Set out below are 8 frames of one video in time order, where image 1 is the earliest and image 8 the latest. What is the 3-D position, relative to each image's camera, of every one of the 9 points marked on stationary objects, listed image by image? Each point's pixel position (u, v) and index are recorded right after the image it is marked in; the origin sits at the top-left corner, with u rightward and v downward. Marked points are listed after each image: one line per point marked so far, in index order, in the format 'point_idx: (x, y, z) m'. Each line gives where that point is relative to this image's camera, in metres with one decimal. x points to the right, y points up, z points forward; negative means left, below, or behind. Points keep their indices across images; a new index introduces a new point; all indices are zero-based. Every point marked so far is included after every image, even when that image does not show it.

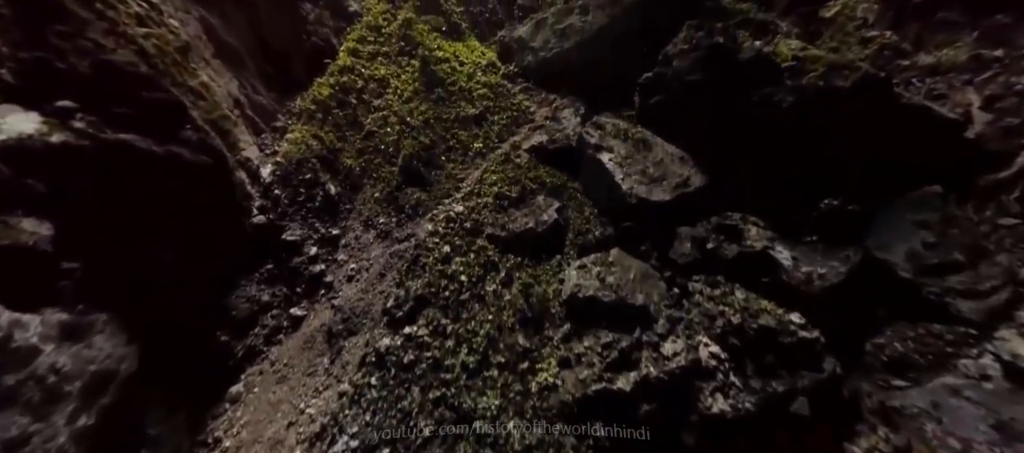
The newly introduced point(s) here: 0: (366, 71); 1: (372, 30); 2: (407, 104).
0: (-1.3, +1.4, +3.3) m
1: (-1.4, +2.0, +3.7) m
2: (-0.9, +1.0, +3.2) m
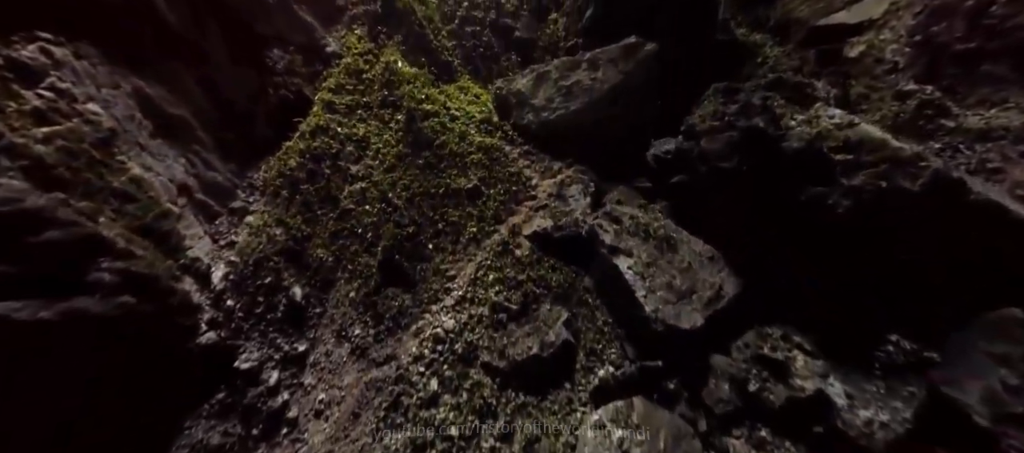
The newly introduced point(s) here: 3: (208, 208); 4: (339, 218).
0: (-1.3, +0.8, +2.9) m
1: (-1.4, +1.3, +3.3) m
2: (-0.9, +0.4, +2.8) m
3: (-2.0, +0.1, +2.4) m
4: (-1.2, +0.1, +2.5) m
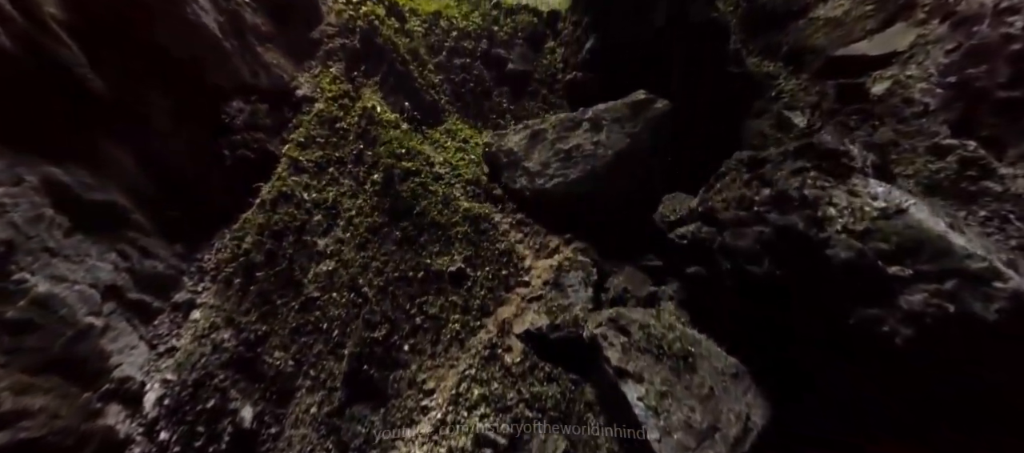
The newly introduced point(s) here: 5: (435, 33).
0: (-1.4, +0.2, +2.6) m
1: (-1.5, +0.8, +2.9) m
2: (-1.0, -0.2, +2.4) m
3: (-2.0, -0.4, +2.0) m
4: (-1.3, -0.5, +2.2) m
5: (-0.8, +2.0, +3.9) m
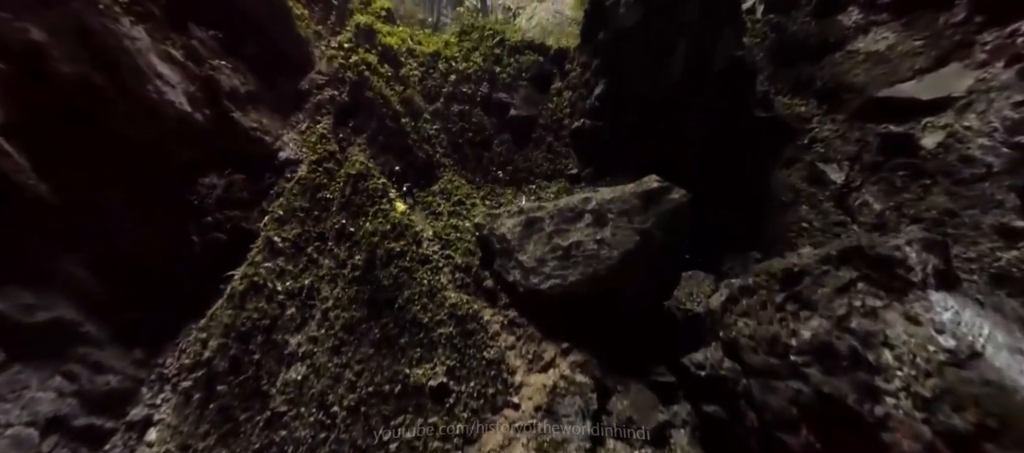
0: (-1.4, -0.4, +2.3) m
1: (-1.5, +0.2, +2.7) m
2: (-1.0, -0.7, +2.2) m
3: (-2.1, -1.0, +1.8) m
4: (-1.3, -1.1, +2.0) m
5: (-0.8, +1.5, +3.7) m
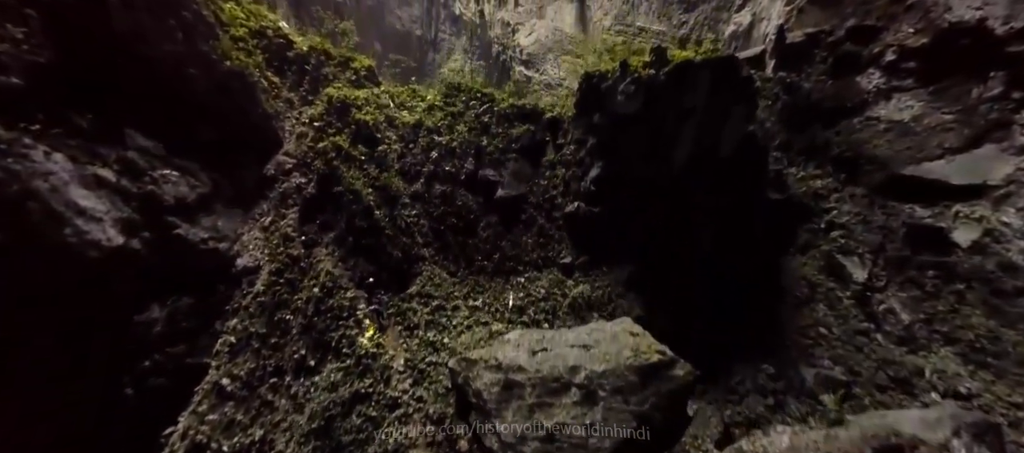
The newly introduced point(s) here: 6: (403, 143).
0: (-1.6, -1.2, +2.1) m
1: (-1.6, -0.6, +2.4) m
2: (-1.2, -1.6, +1.9) m
3: (-2.2, -1.9, +1.6) m
4: (-1.4, -1.9, +1.7) m
5: (-0.9, +0.7, +3.3) m
6: (-1.0, +0.8, +3.4) m
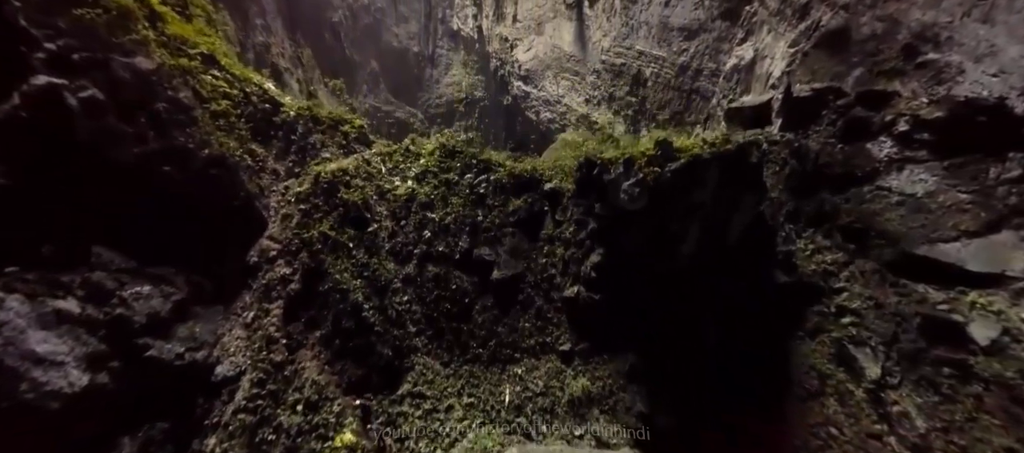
0: (-1.6, -1.9, +1.9) m
1: (-1.7, -1.3, +2.3) m
2: (-1.2, -2.3, +1.8) m
3: (-2.2, -2.6, +1.4) m
4: (-1.5, -2.6, +1.6) m
5: (-0.9, -0.1, +3.2) m
6: (-1.0, +0.1, +3.2) m
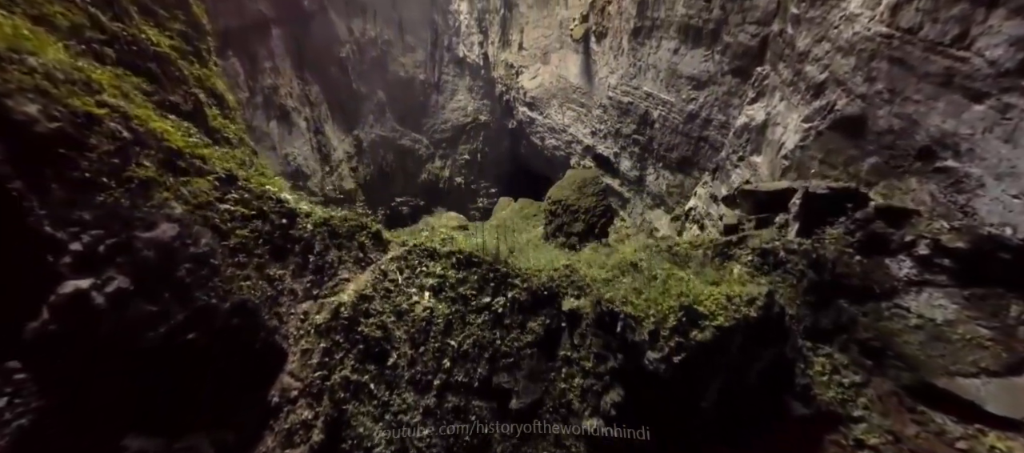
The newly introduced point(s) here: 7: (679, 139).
0: (-1.4, -3.0, +1.9) m
1: (-1.5, -2.5, +2.3) m
2: (-1.0, -3.4, +1.8) m
3: (-2.1, -3.7, +1.5) m
4: (-1.3, -3.8, +1.6) m
5: (-0.8, -1.2, +3.2) m
6: (-0.9, -1.1, +3.2) m
7: (+3.1, +1.7, +6.9) m
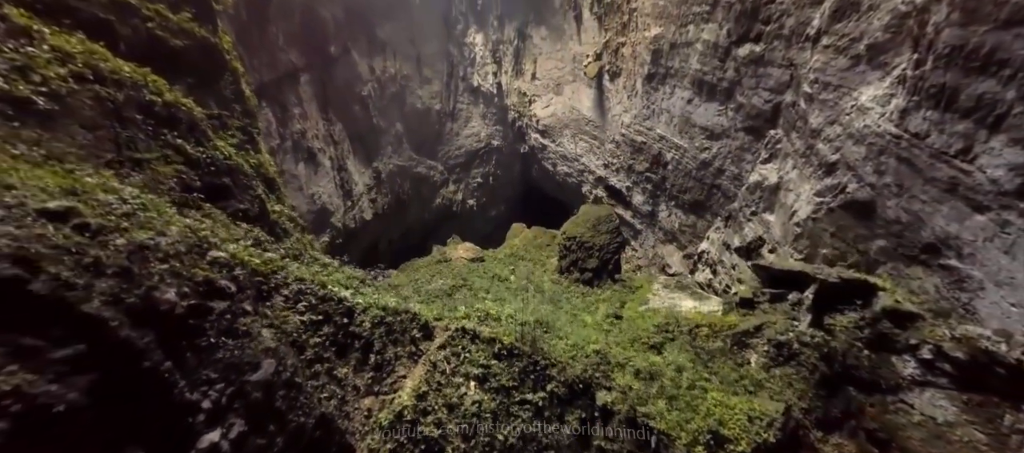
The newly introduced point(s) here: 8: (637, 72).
0: (-1.0, -4.1, +2.4) m
1: (-1.1, -3.5, +2.7) m
2: (-0.6, -4.5, +2.2) m
3: (-1.7, -4.8, +1.9) m
4: (-0.9, -4.8, +2.0) m
5: (-0.4, -2.2, +3.6) m
6: (-0.5, -2.1, +3.6) m
7: (+3.6, +0.7, +7.2) m
8: (+2.9, +3.4, +8.5) m
